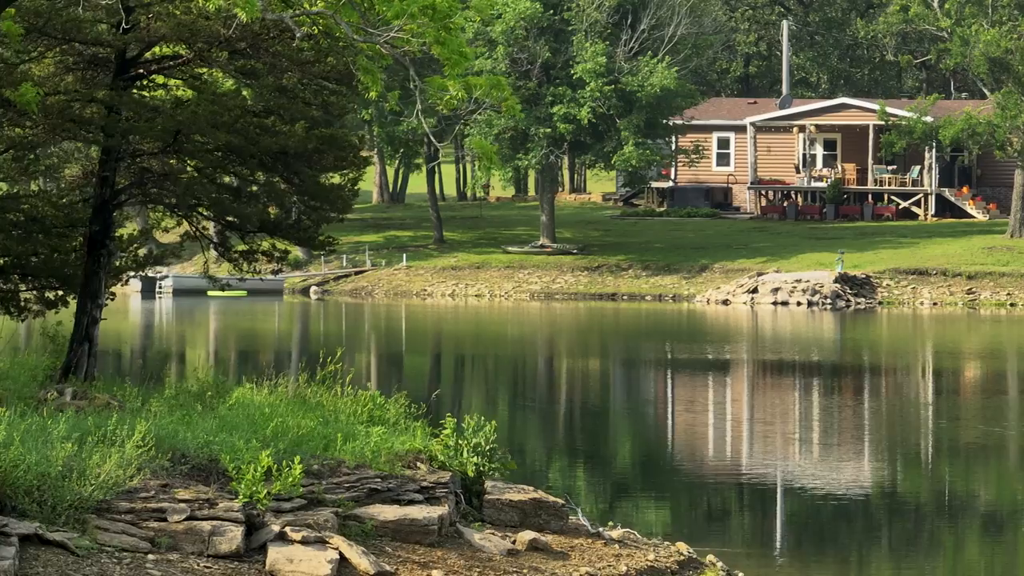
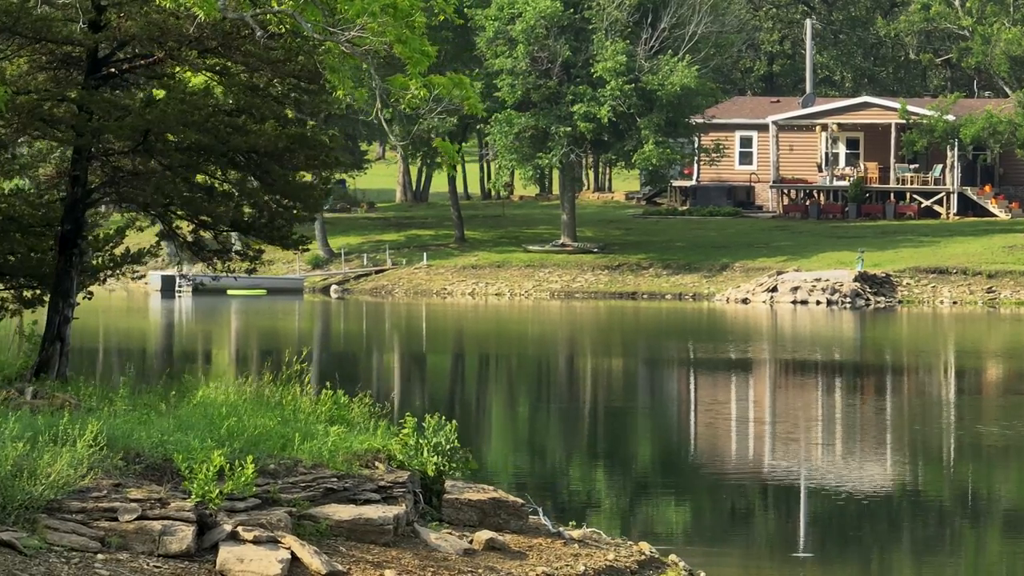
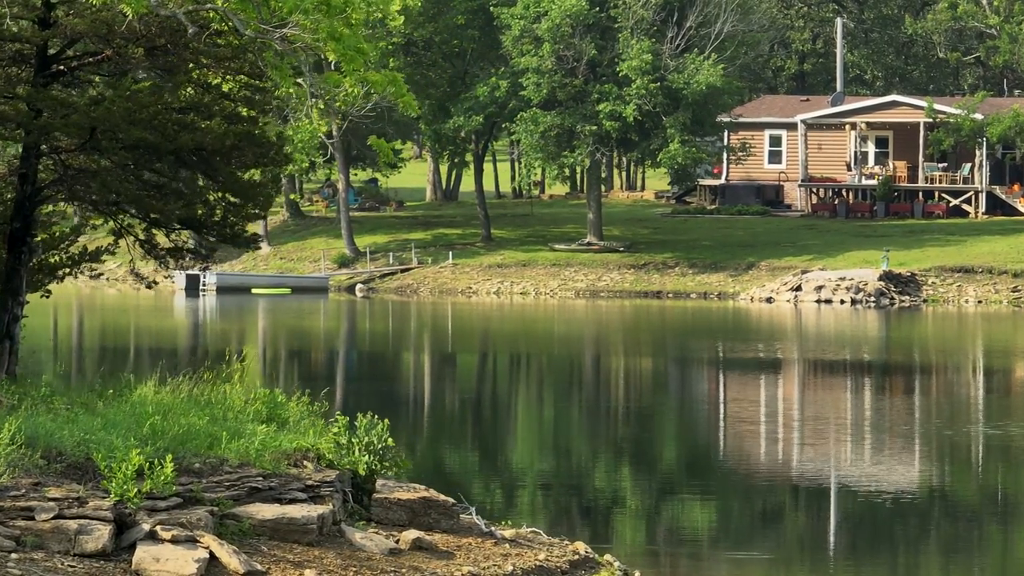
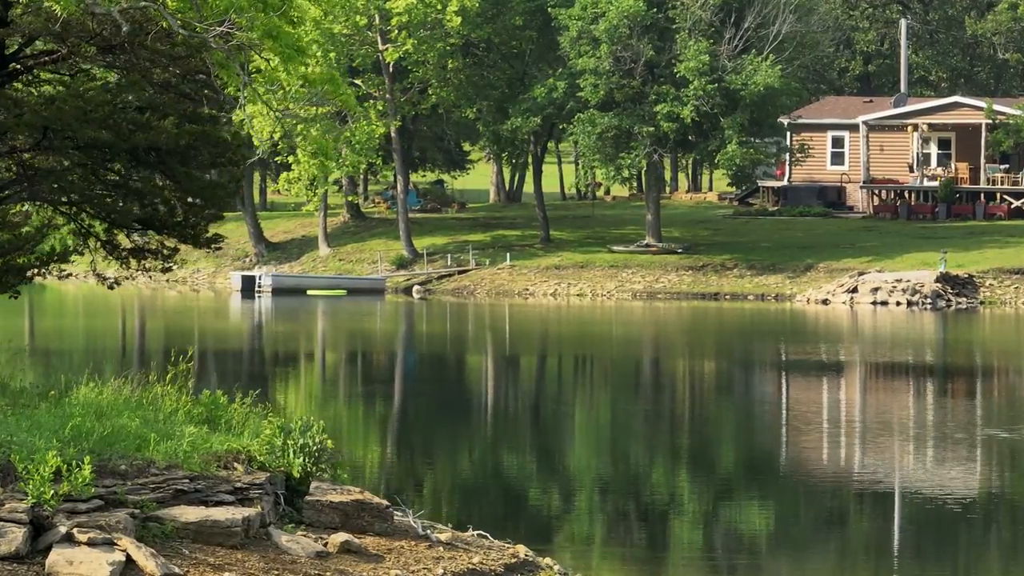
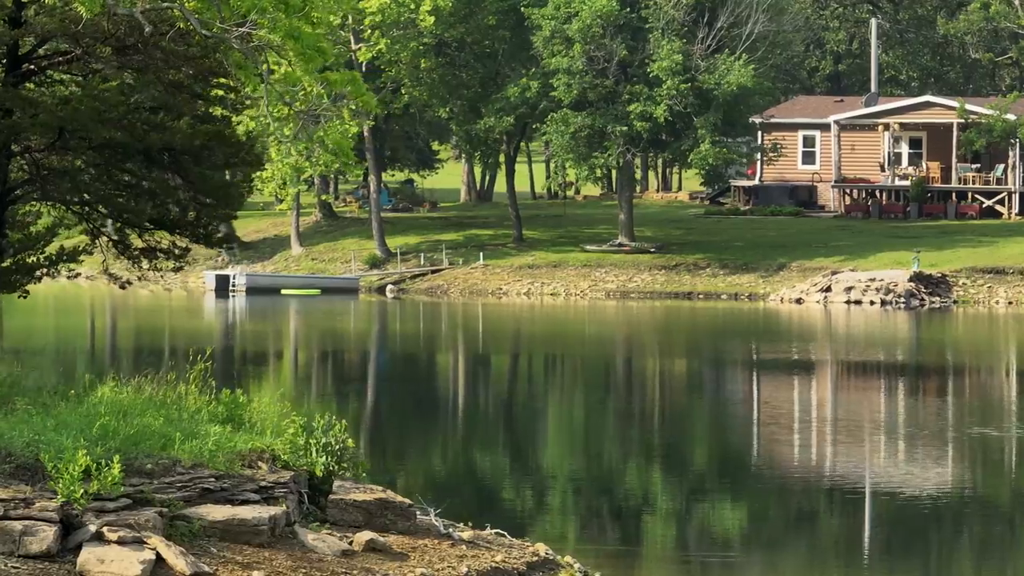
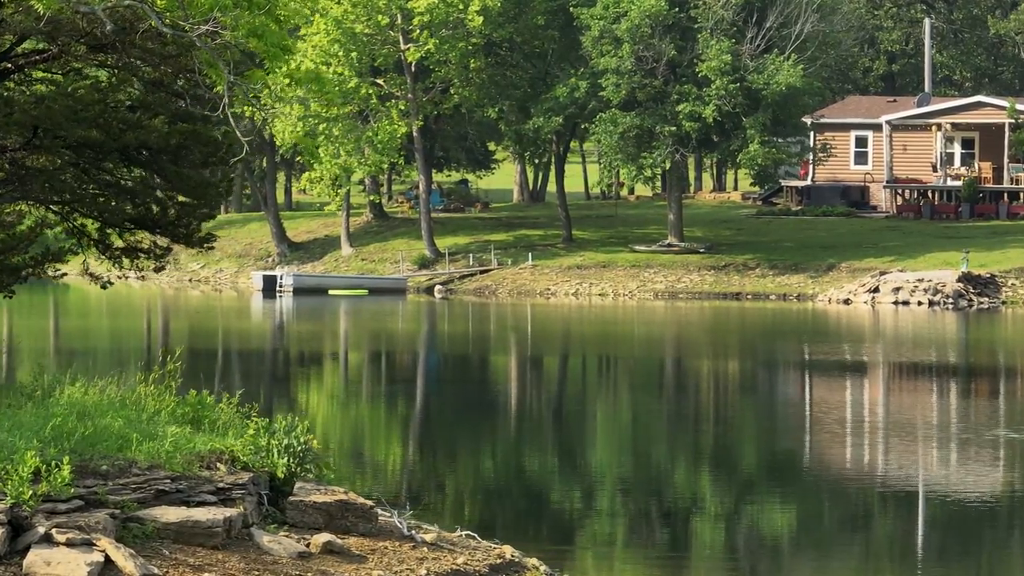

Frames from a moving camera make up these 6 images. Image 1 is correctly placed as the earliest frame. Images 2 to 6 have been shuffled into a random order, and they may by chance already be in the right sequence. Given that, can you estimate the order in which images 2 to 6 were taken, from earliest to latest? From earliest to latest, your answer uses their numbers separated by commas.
2, 3, 5, 4, 6
